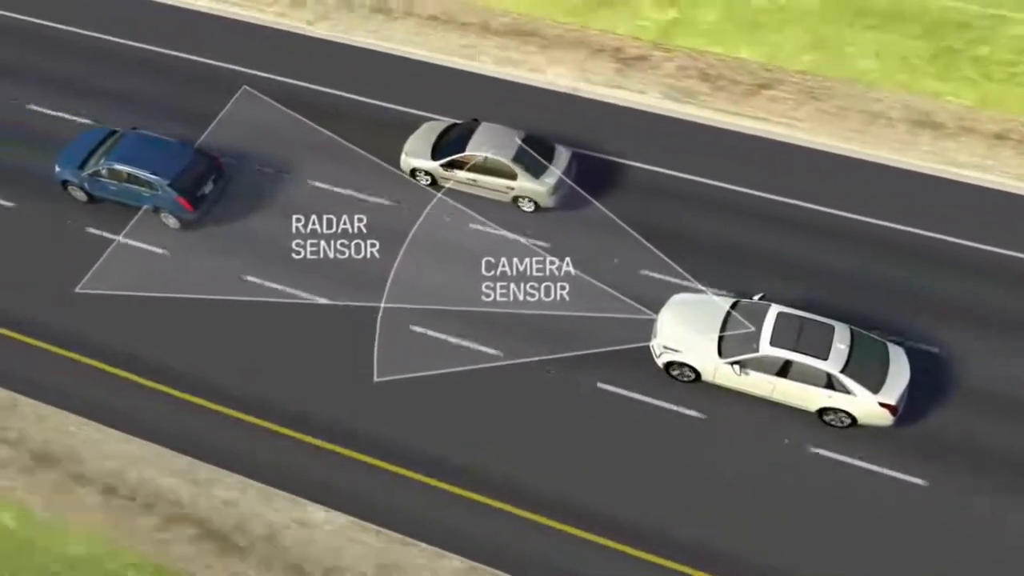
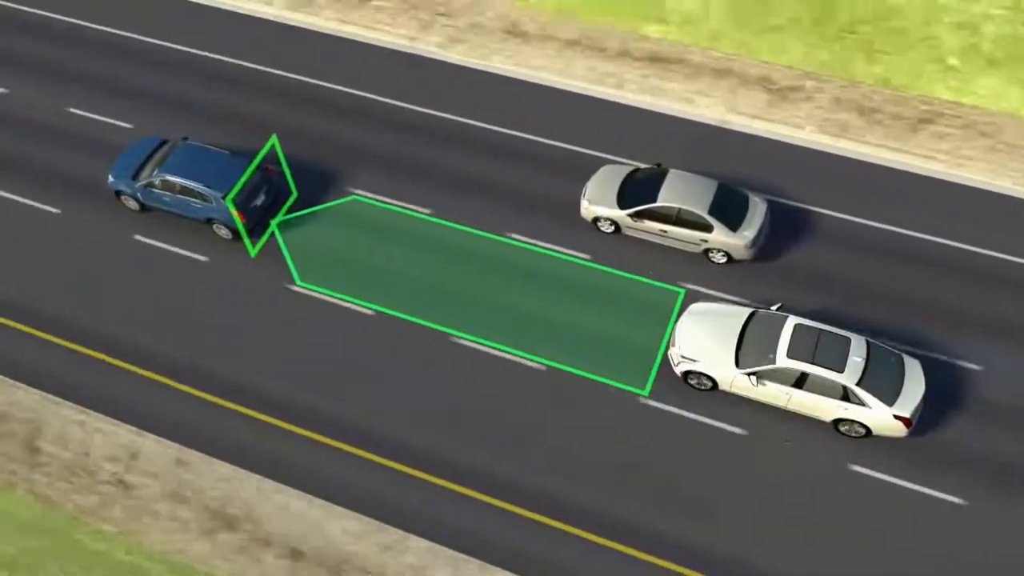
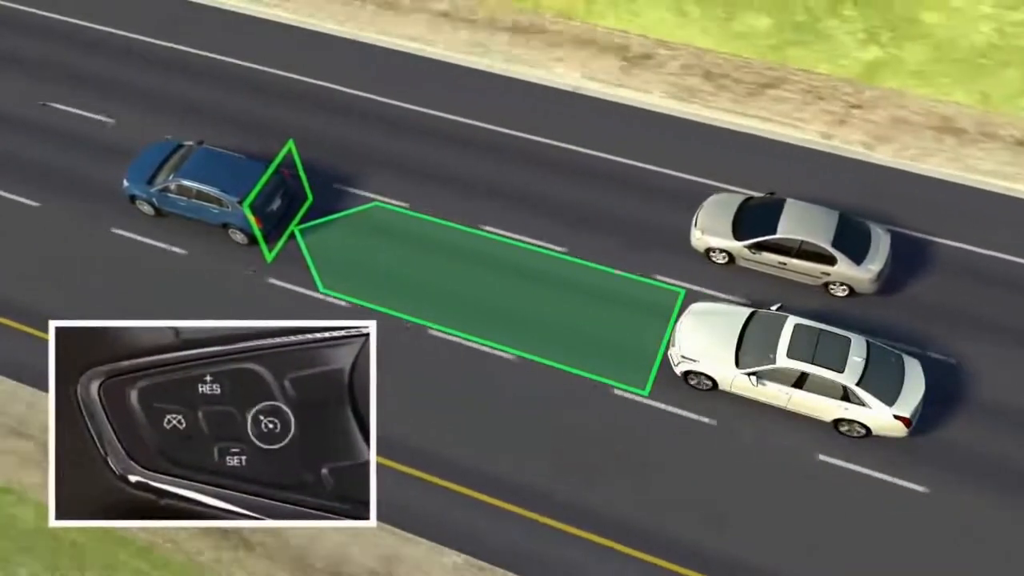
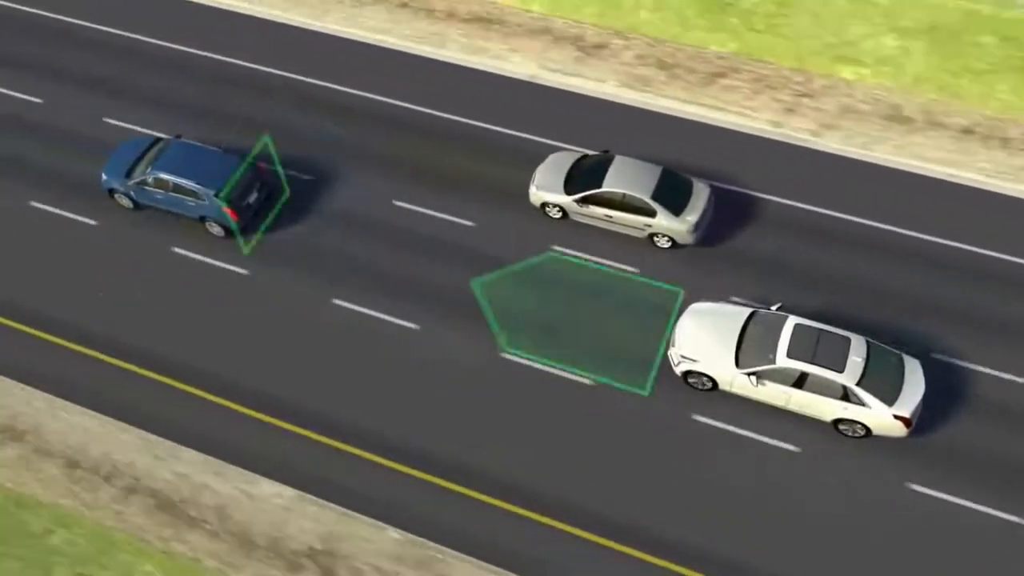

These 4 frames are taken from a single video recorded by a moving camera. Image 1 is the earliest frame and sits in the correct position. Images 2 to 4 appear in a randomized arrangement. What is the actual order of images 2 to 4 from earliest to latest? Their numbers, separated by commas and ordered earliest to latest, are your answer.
4, 2, 3
